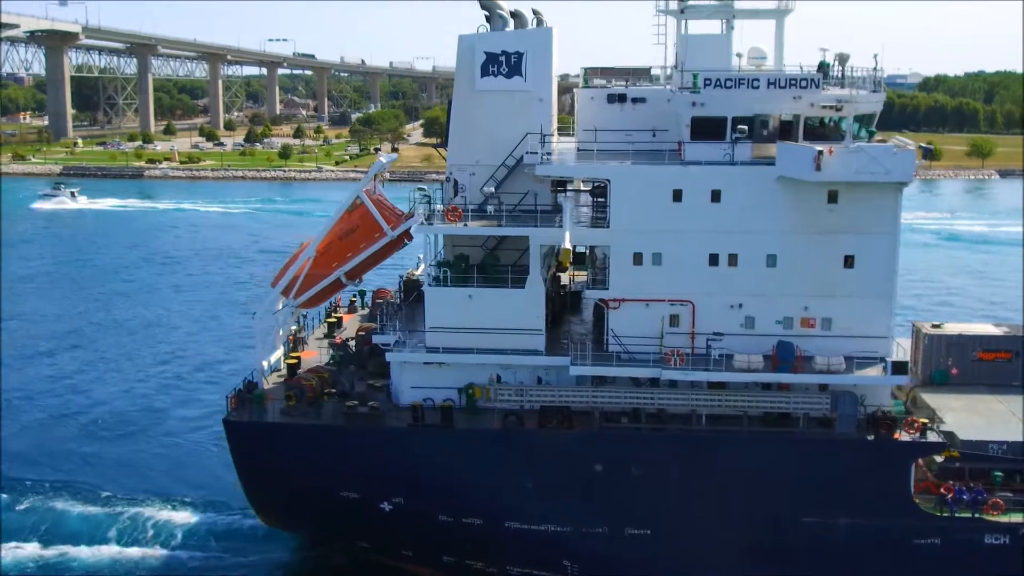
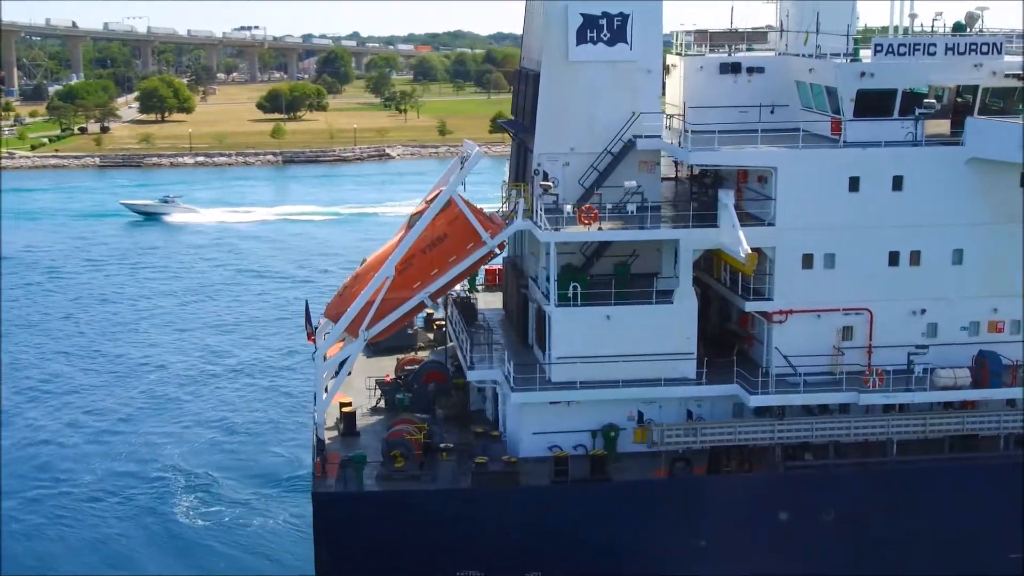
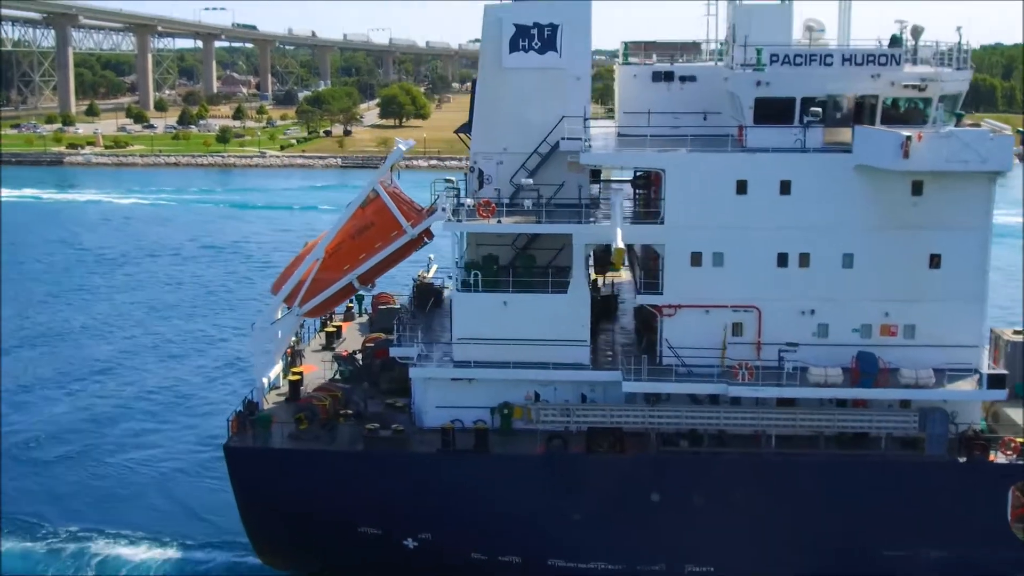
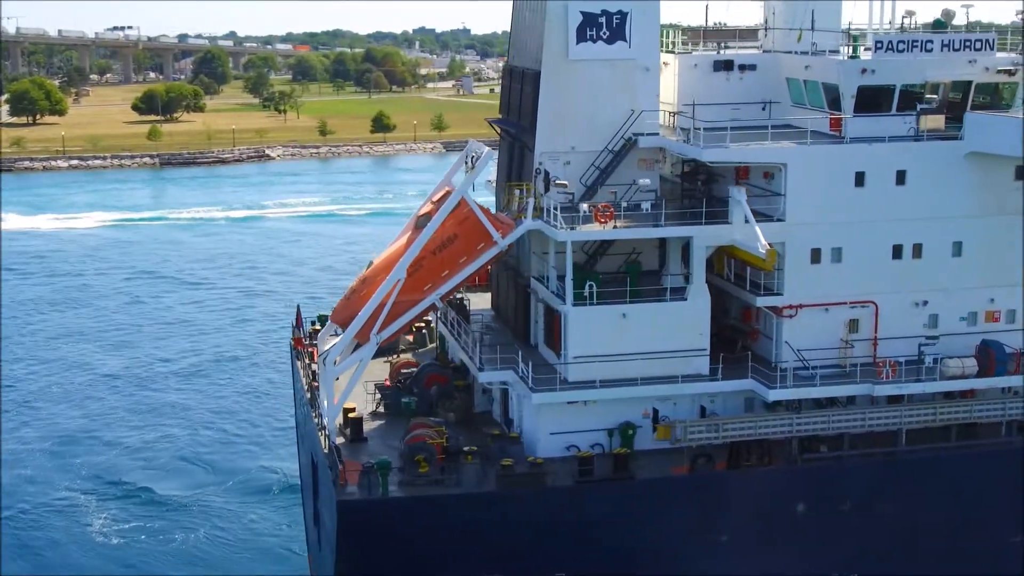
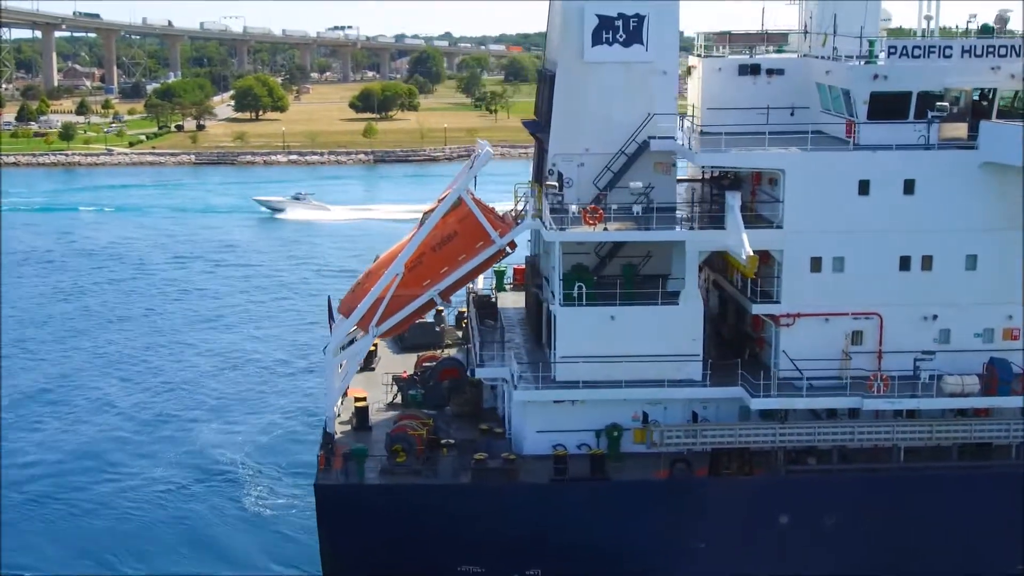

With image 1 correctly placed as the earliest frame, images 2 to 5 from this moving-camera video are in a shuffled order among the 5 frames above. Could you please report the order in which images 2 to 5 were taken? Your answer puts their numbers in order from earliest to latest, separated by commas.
3, 5, 2, 4
